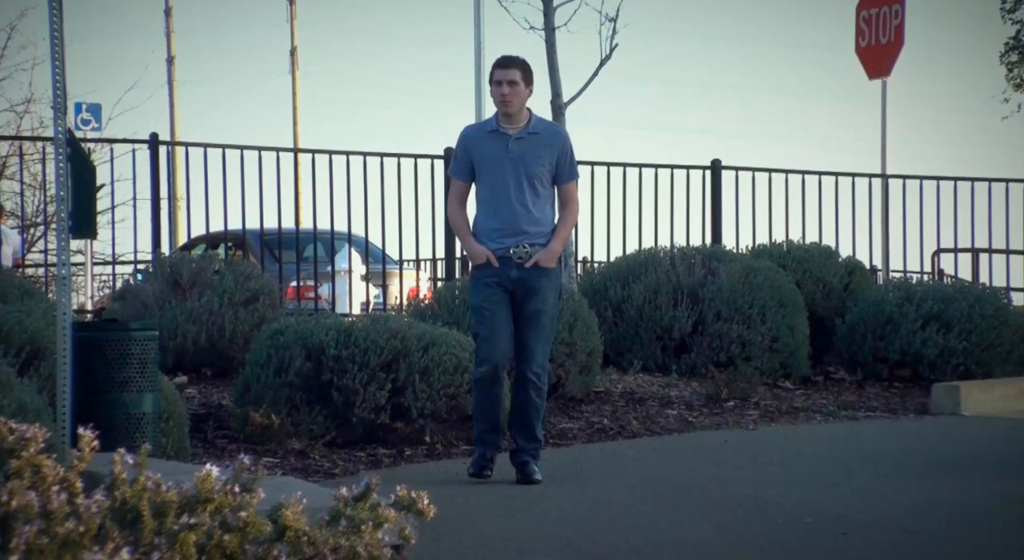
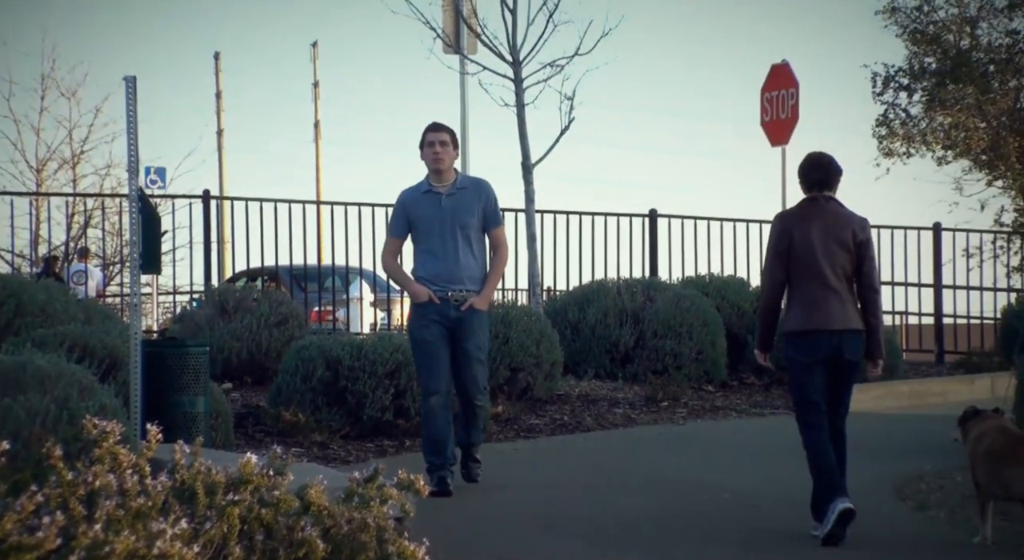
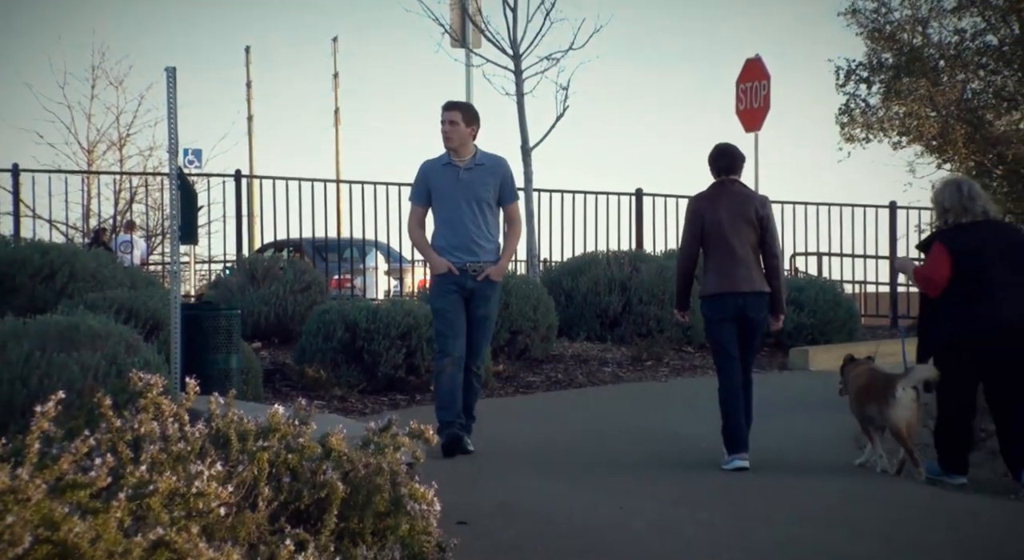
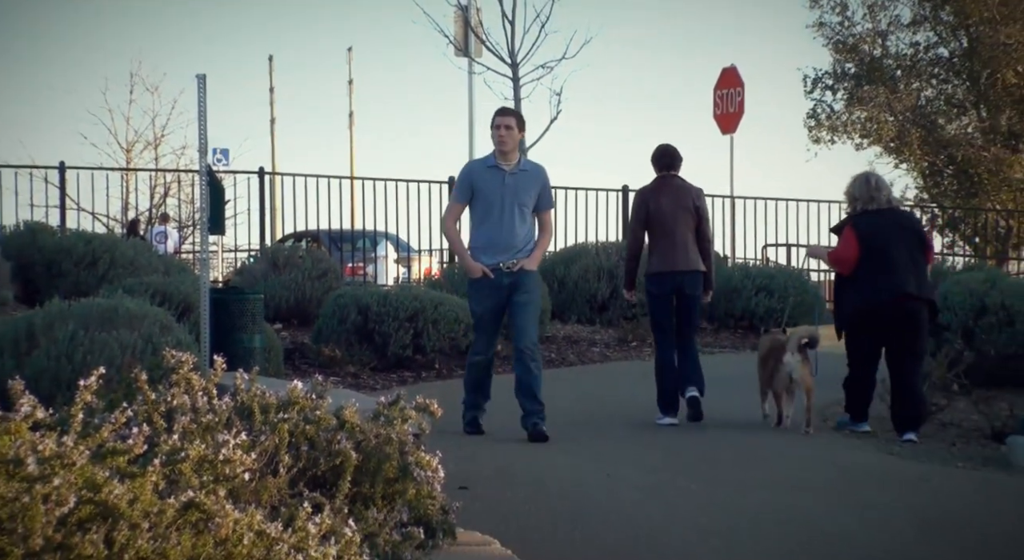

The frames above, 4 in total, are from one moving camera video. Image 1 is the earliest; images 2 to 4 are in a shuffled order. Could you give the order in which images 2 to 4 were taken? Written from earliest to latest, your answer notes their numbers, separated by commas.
2, 3, 4
